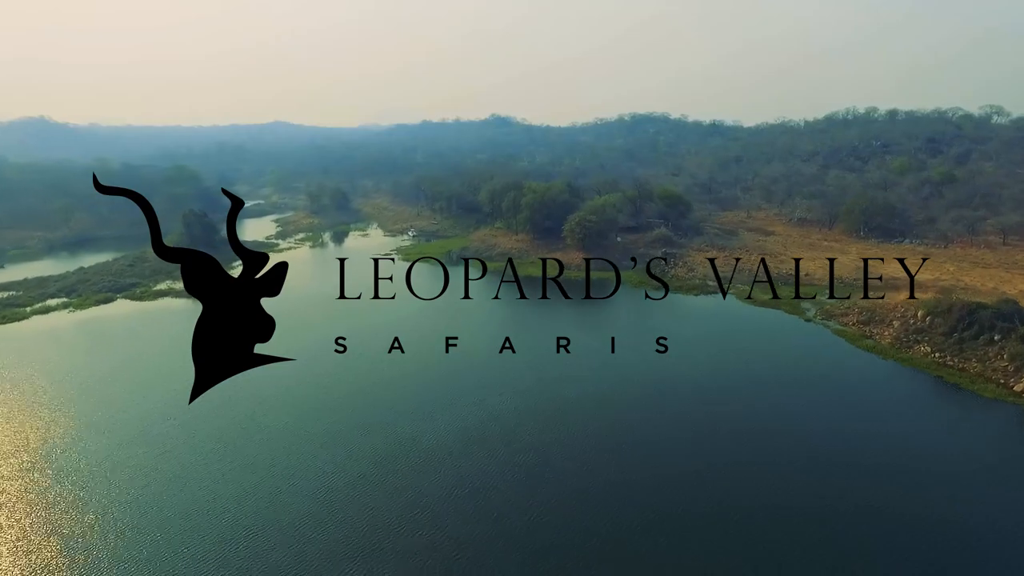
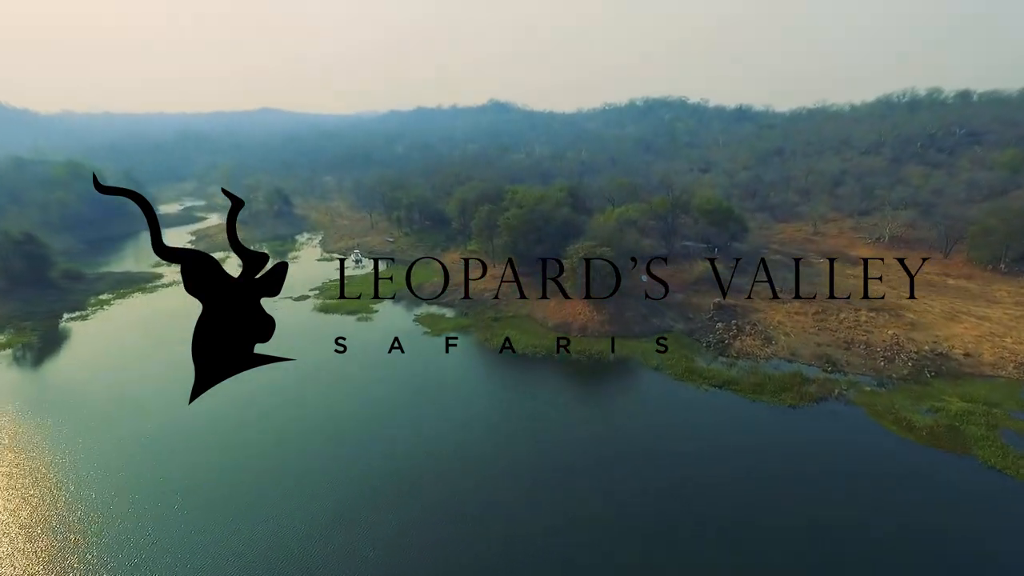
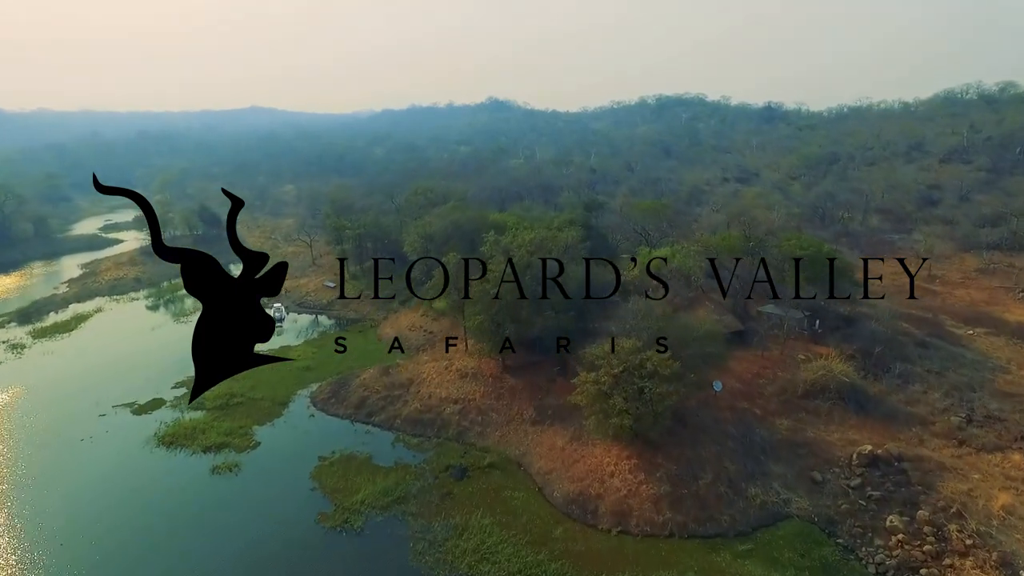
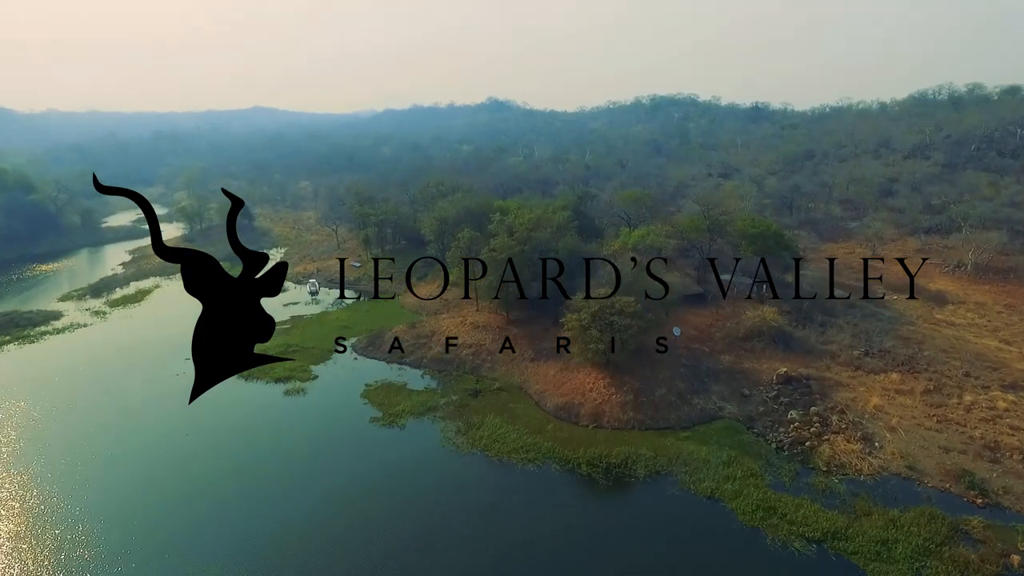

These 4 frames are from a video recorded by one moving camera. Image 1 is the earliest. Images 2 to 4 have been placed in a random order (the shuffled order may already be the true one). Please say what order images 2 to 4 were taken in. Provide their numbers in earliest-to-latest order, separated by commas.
2, 4, 3
